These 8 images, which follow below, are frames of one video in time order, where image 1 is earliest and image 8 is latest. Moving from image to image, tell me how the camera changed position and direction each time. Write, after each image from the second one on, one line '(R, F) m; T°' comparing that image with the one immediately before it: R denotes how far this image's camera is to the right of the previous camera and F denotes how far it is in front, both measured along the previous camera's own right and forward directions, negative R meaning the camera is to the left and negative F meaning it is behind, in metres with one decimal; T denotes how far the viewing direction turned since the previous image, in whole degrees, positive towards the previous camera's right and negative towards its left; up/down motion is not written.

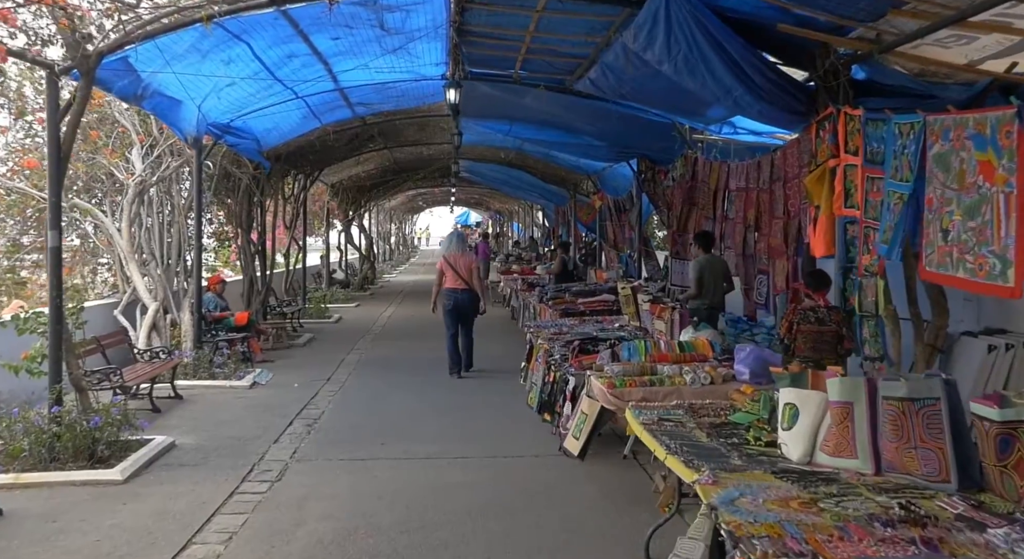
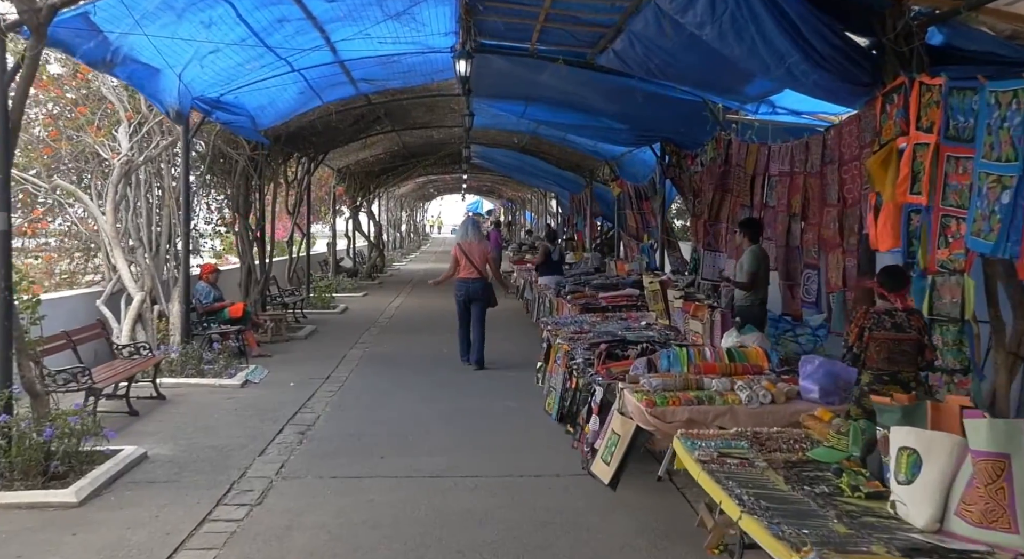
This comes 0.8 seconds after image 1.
(0.0, +0.8) m; -1°
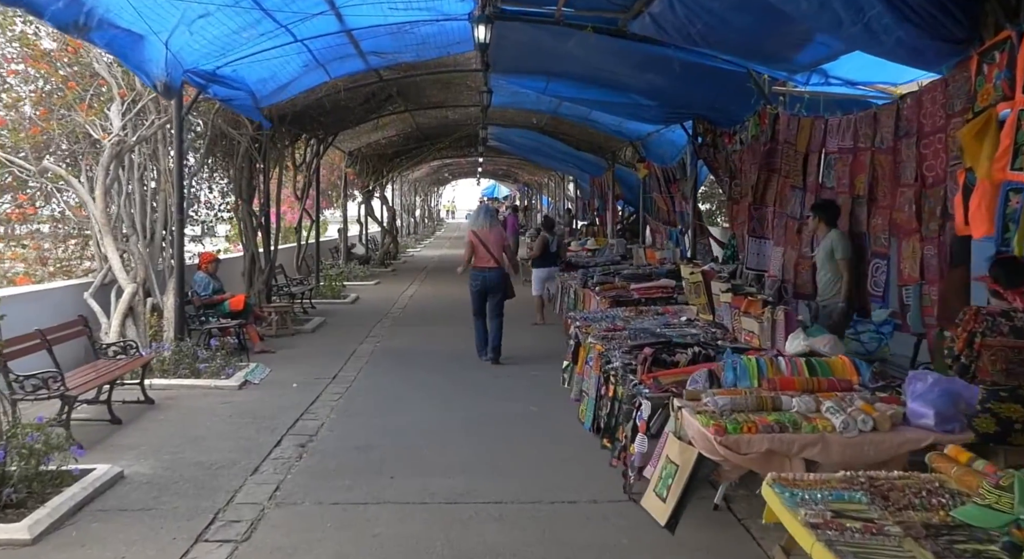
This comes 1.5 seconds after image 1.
(-0.1, +0.8) m; -1°
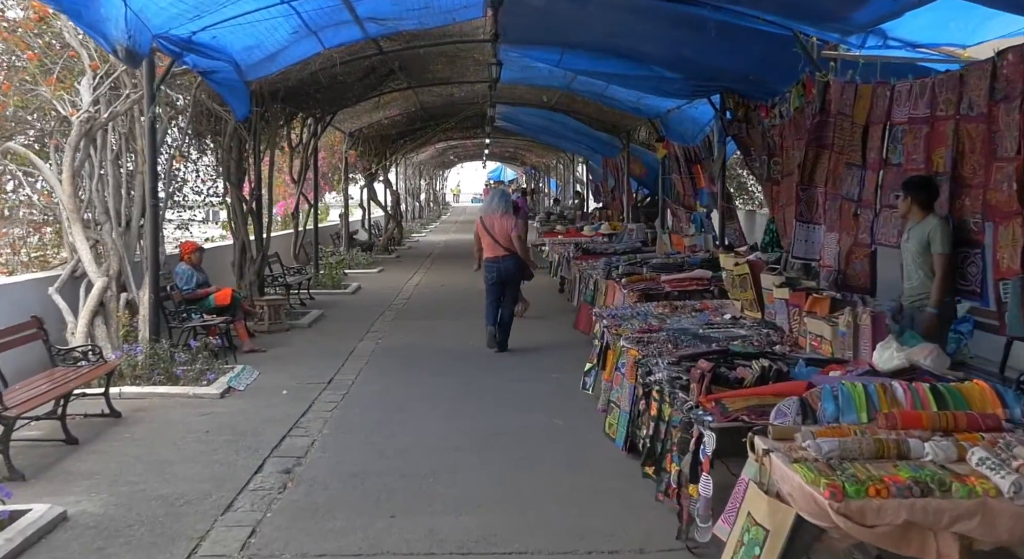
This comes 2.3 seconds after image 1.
(-0.1, +0.9) m; 0°
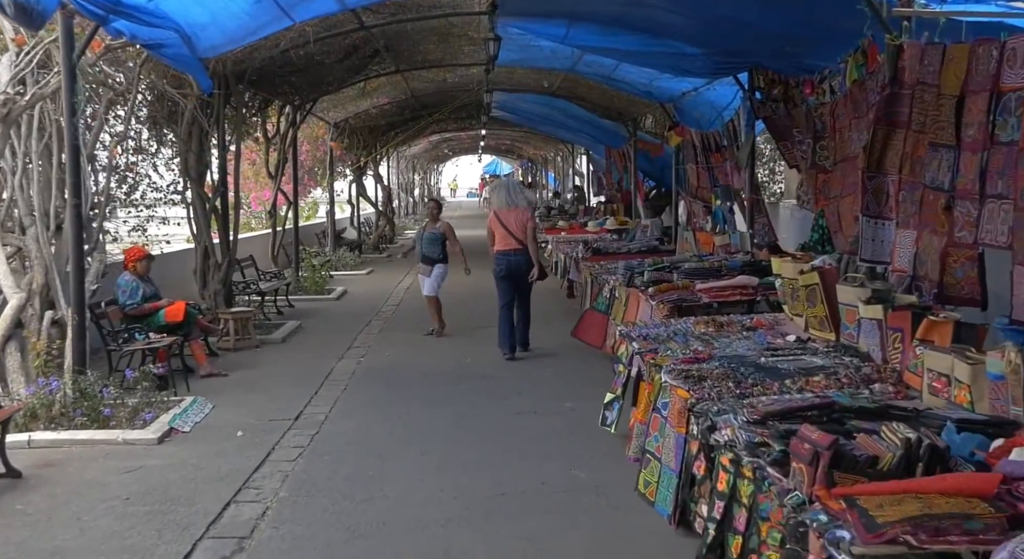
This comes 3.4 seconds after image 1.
(-0.1, +1.3) m; 0°
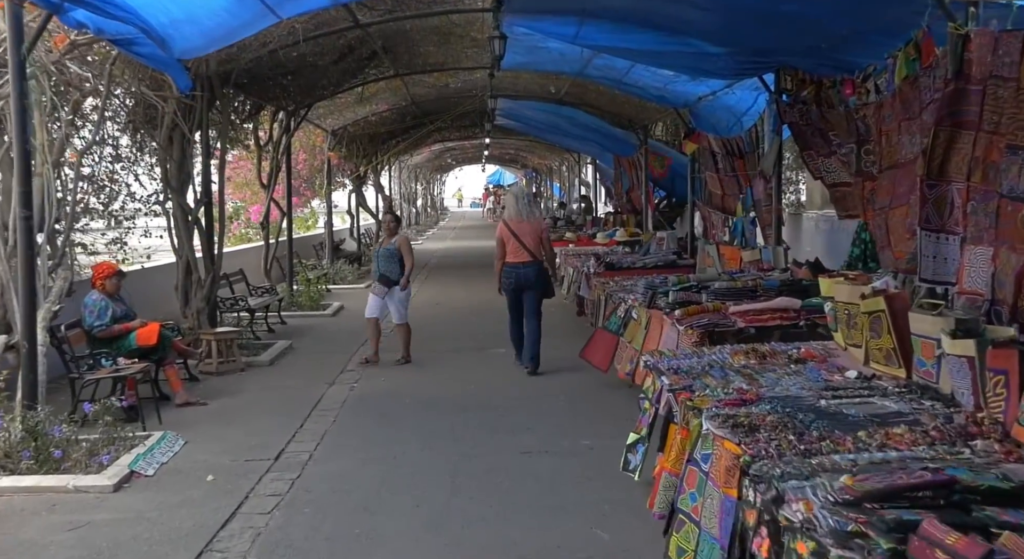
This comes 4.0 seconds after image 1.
(0.0, +0.7) m; 0°
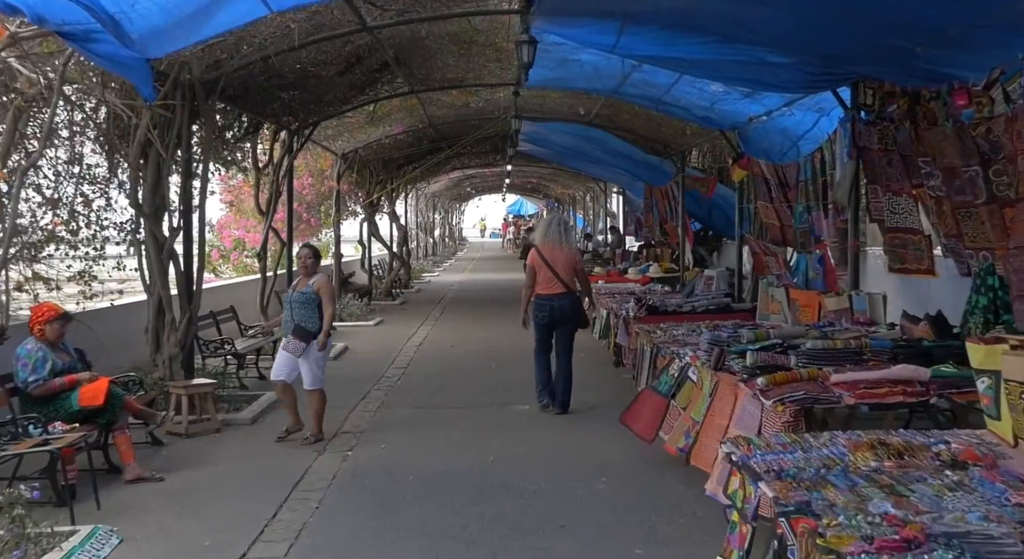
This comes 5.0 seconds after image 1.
(-0.1, +1.3) m; -1°
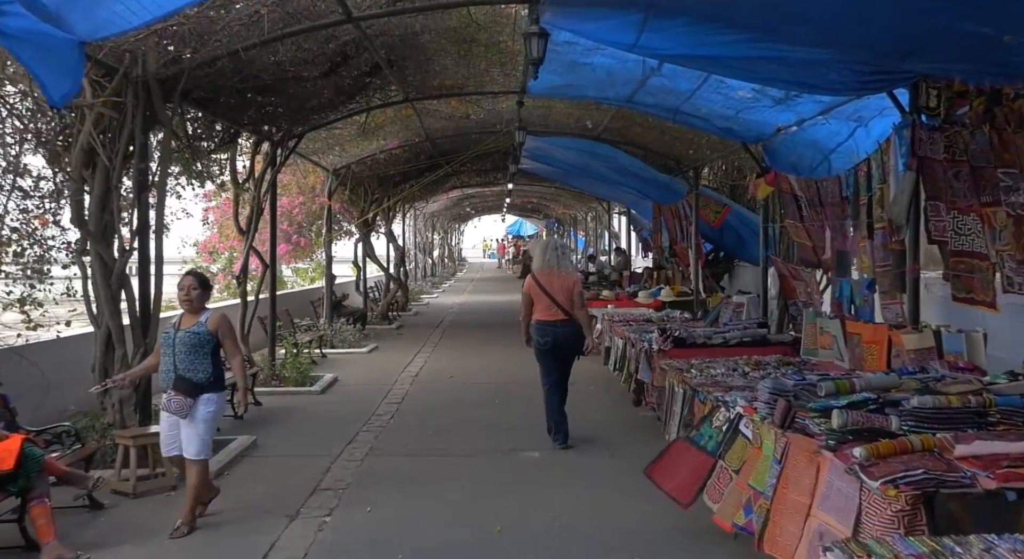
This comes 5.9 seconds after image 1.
(-0.1, +1.1) m; 0°
